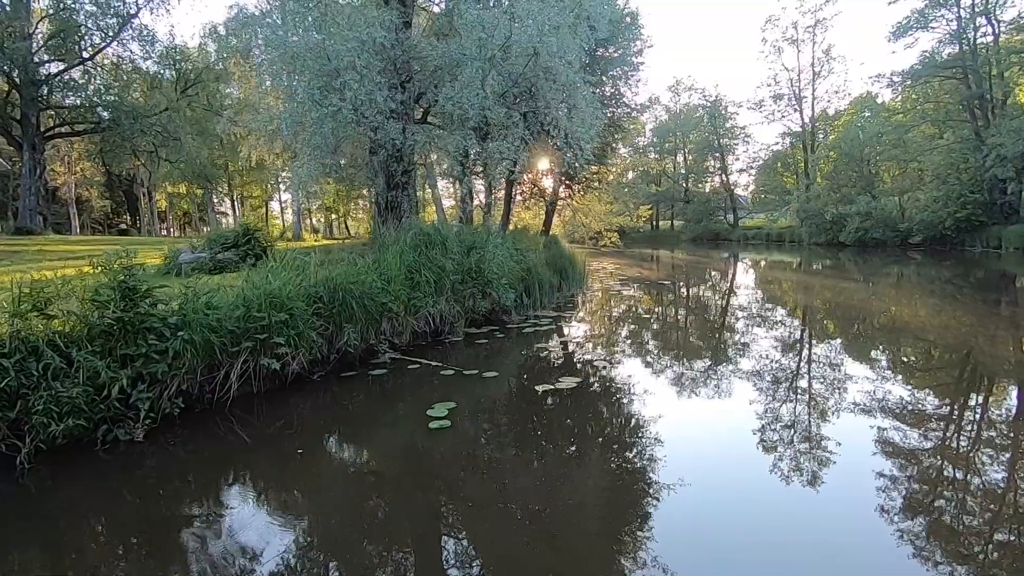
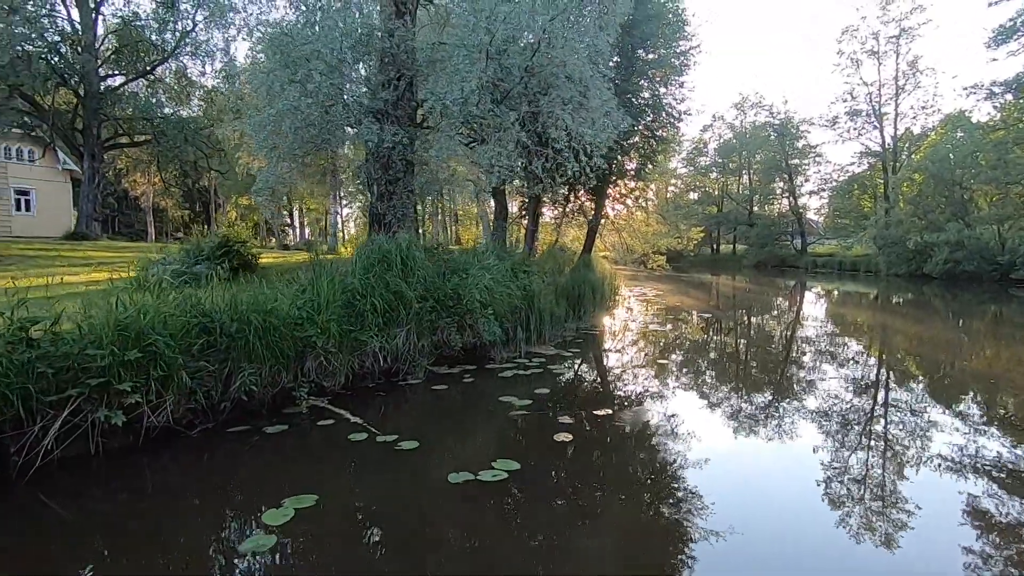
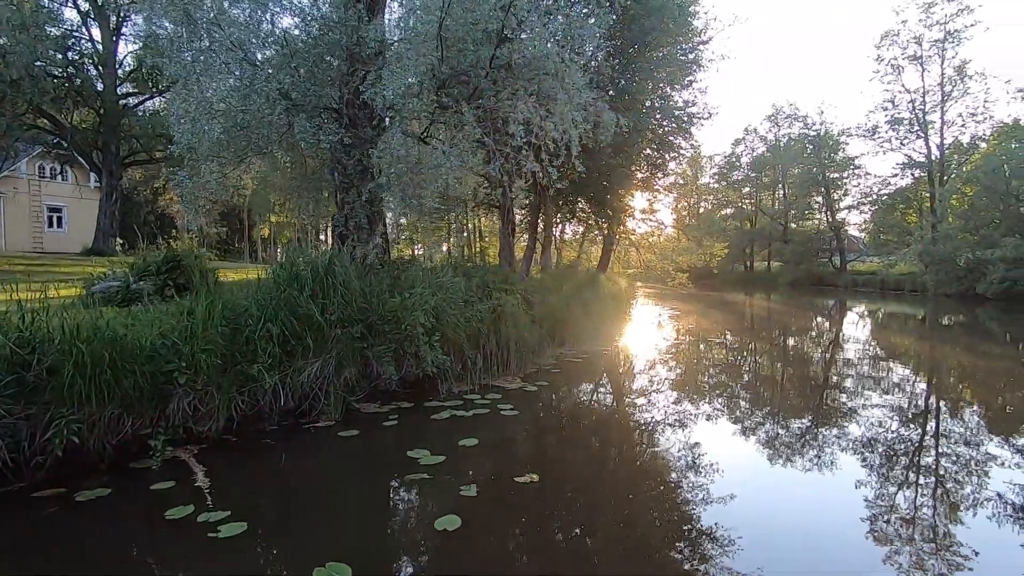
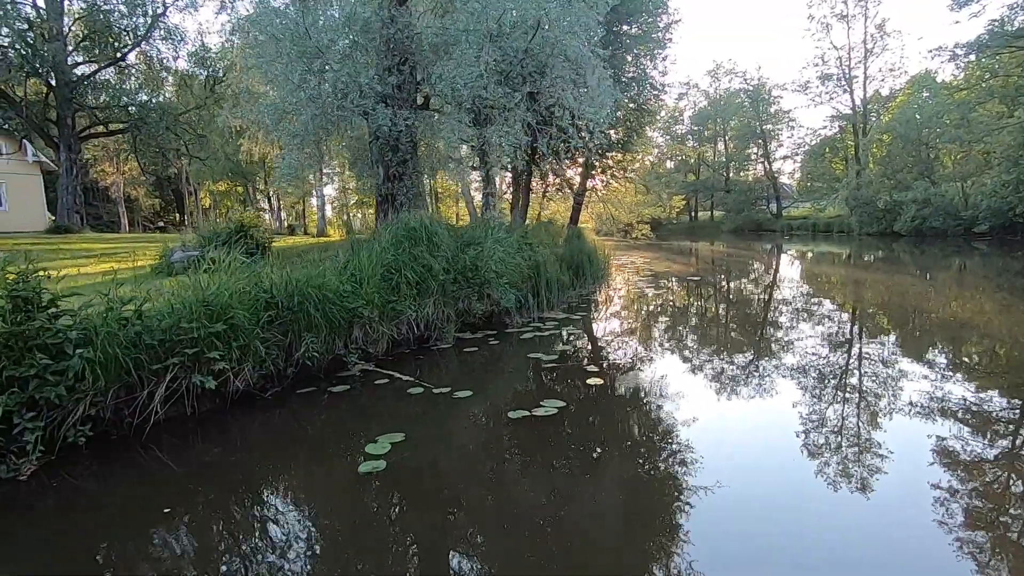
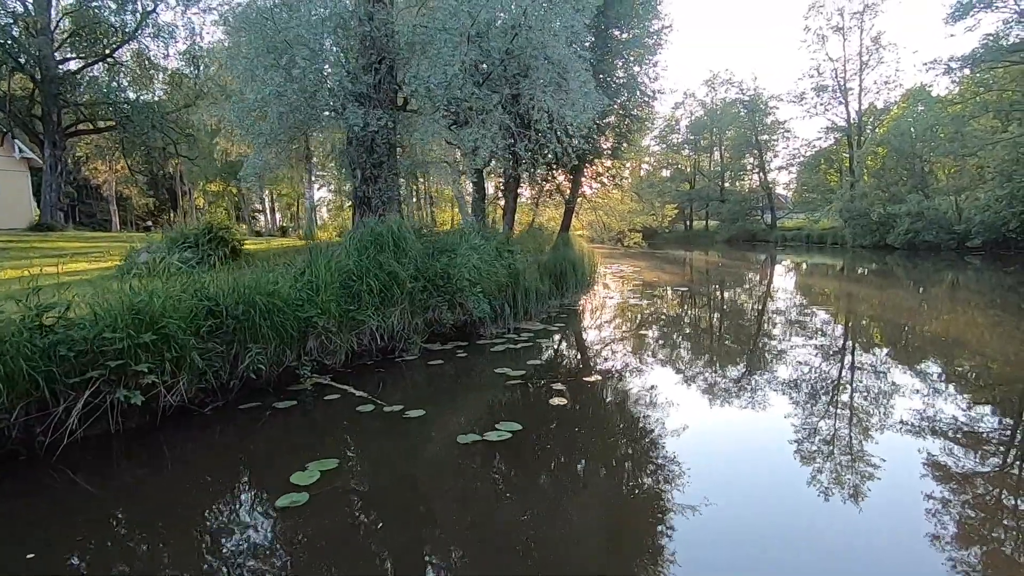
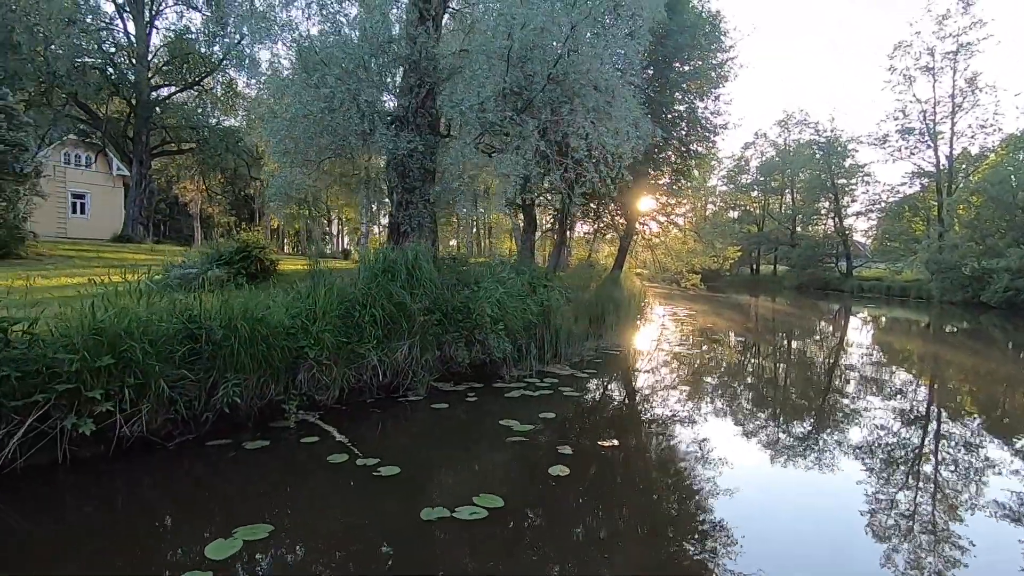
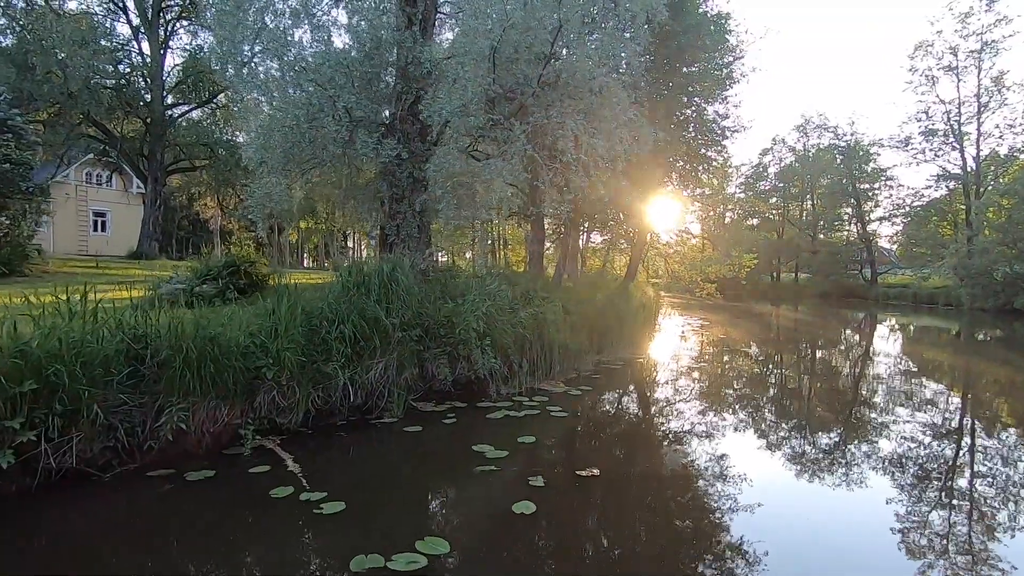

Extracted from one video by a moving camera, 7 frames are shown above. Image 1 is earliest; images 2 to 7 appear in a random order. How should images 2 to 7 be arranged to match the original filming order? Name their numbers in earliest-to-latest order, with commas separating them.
4, 5, 2, 6, 7, 3
